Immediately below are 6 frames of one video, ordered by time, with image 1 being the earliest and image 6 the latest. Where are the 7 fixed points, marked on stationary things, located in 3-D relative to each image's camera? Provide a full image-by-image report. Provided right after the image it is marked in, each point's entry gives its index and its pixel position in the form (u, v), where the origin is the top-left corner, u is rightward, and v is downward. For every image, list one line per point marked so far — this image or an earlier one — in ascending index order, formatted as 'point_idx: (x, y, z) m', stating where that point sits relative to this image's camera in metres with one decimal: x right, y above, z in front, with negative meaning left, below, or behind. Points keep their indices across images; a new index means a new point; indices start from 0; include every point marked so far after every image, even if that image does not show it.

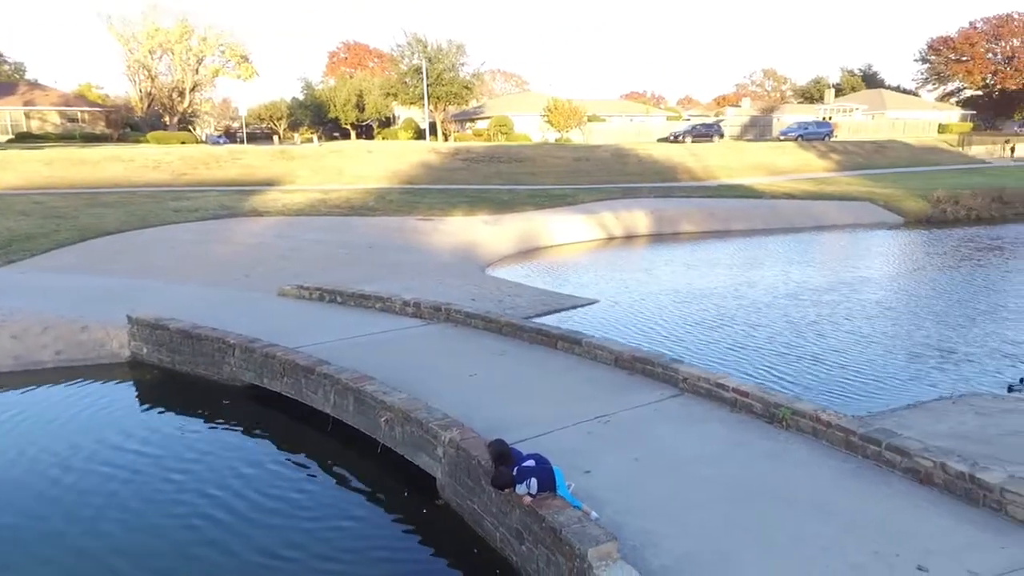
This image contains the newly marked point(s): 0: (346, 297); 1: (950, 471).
0: (-3.0, -0.2, +12.9) m
1: (+3.4, -1.4, +5.7) m
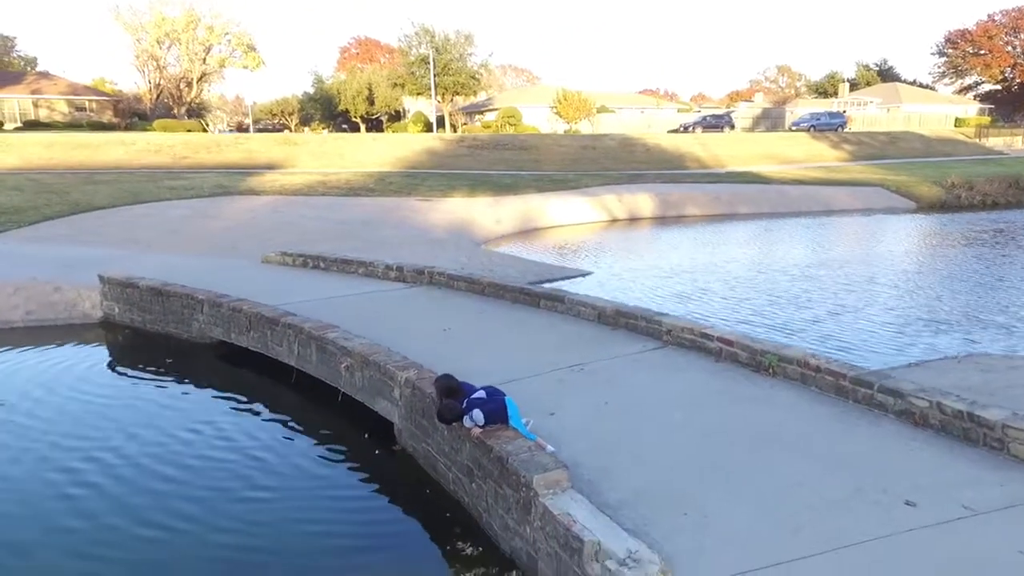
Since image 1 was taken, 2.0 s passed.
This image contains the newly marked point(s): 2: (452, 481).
0: (-3.2, +0.4, +12.5) m
1: (+3.1, -0.9, +5.2) m
2: (-0.4, -1.4, +5.2) m
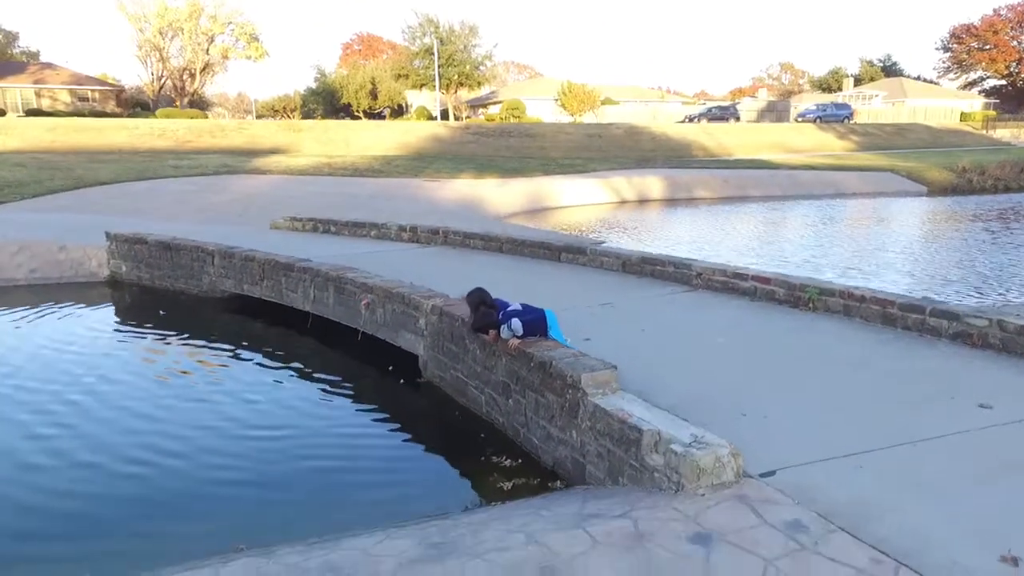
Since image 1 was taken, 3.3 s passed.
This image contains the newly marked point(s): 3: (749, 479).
0: (-2.9, +1.0, +12.3) m
1: (+3.3, -0.3, +4.9) m
2: (-0.2, -0.8, +5.0) m
3: (+1.0, -0.8, +3.1) m
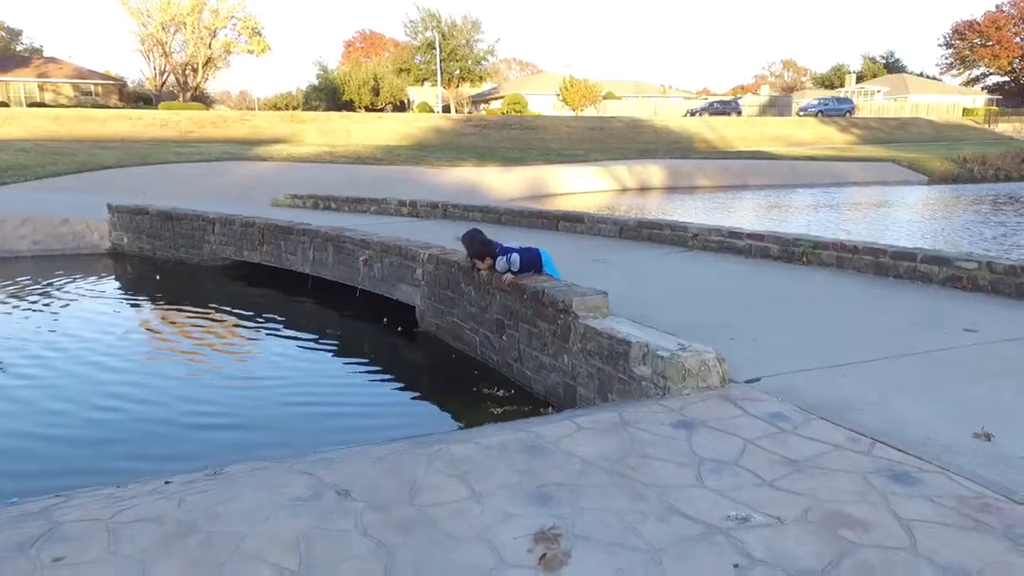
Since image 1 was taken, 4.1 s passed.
0: (-2.9, +1.4, +12.3) m
1: (+3.3, +0.1, +4.9) m
2: (-0.2, -0.4, +5.0) m
3: (+1.0, -0.4, +3.1) m
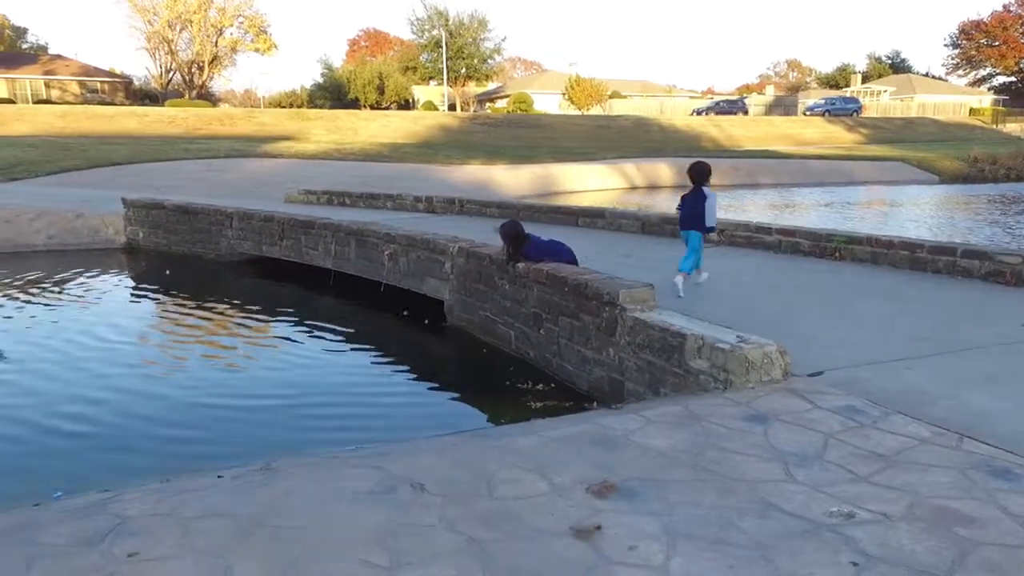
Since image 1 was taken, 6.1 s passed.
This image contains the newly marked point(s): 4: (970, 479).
0: (-2.7, +1.5, +12.3) m
1: (+3.5, +0.2, +4.8) m
2: (0.0, -0.4, +4.9) m
3: (+1.2, -0.4, +3.1) m
4: (+1.3, -0.5, +2.0) m
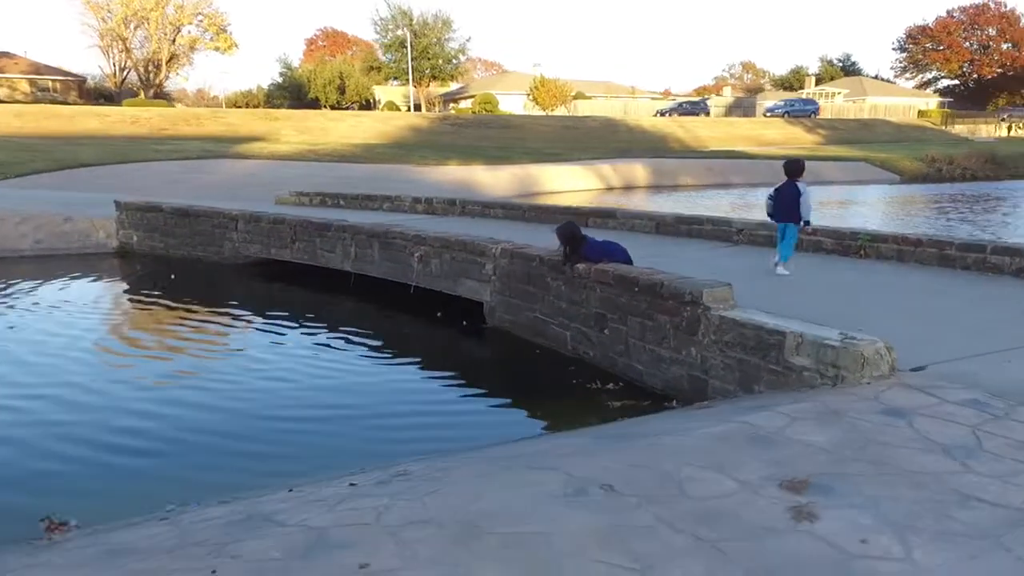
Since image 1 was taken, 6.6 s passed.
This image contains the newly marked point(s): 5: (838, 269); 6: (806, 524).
0: (-2.7, +1.5, +12.1) m
1: (+3.9, +0.2, +5.0) m
2: (+0.4, -0.4, +5.0) m
3: (+1.7, -0.4, +3.1) m
4: (+1.8, -0.5, +2.1) m
5: (+2.7, +0.2, +6.0) m
6: (+0.7, -0.6, +1.9) m
